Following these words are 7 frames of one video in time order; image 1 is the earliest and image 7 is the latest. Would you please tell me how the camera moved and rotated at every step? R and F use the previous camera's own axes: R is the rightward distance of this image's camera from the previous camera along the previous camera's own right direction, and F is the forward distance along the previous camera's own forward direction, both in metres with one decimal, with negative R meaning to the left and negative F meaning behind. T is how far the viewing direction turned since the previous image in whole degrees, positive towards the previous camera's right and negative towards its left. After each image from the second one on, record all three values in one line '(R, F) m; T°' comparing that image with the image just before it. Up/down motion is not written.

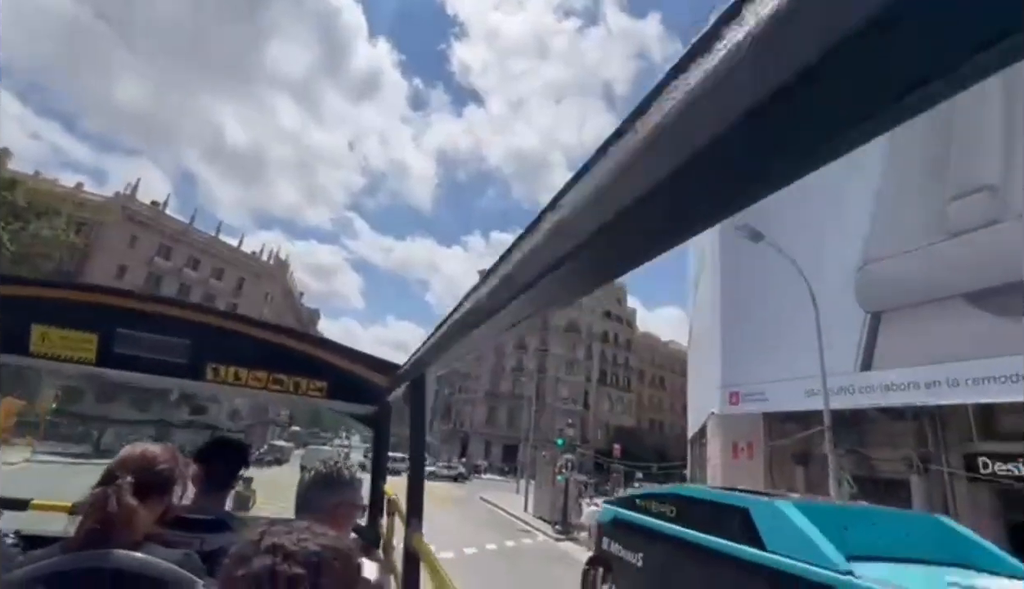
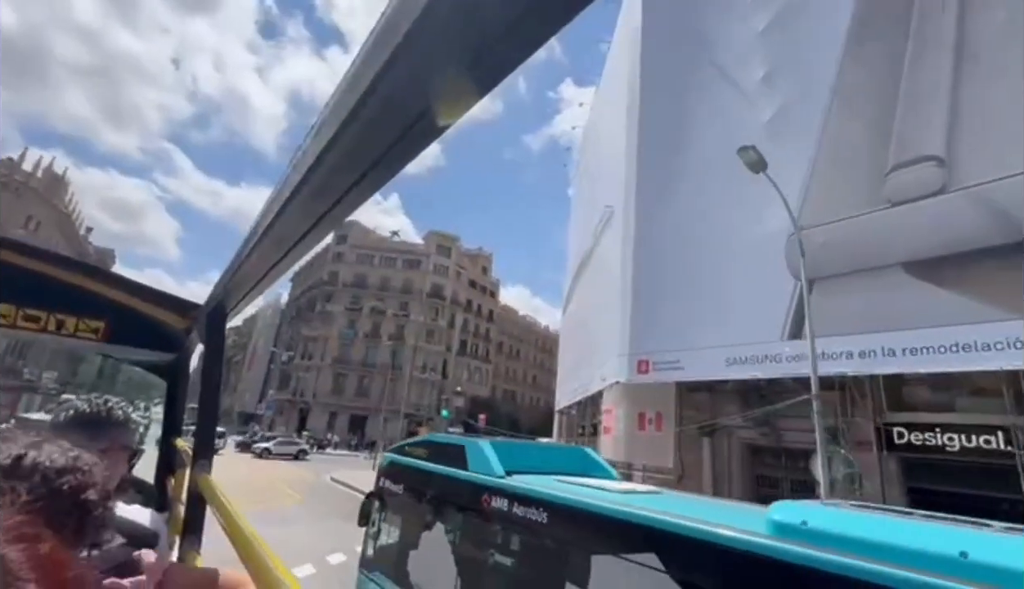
(-0.3, +0.9) m; +18°
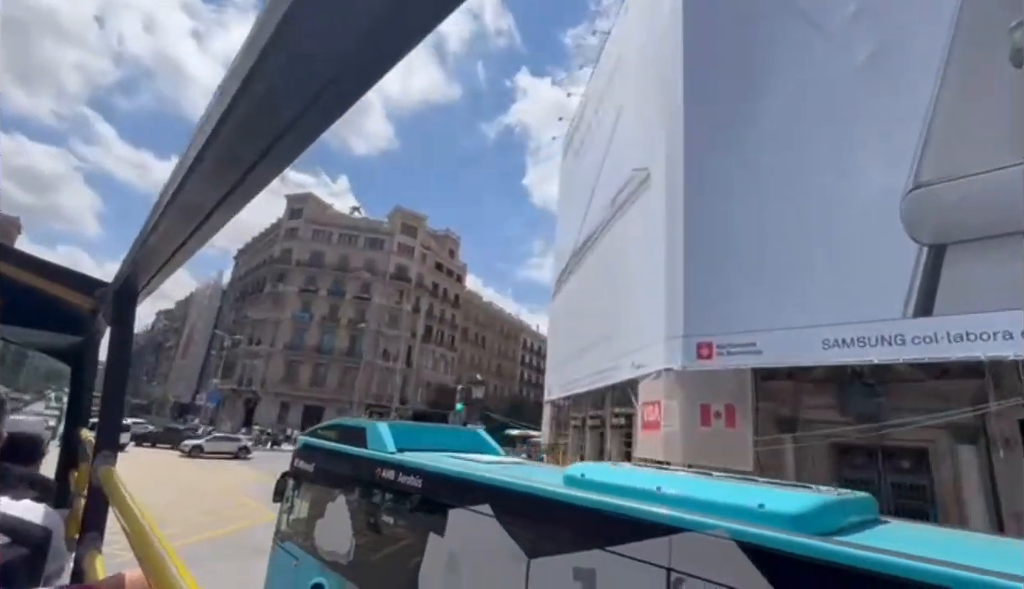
(-0.6, +0.8) m; +6°
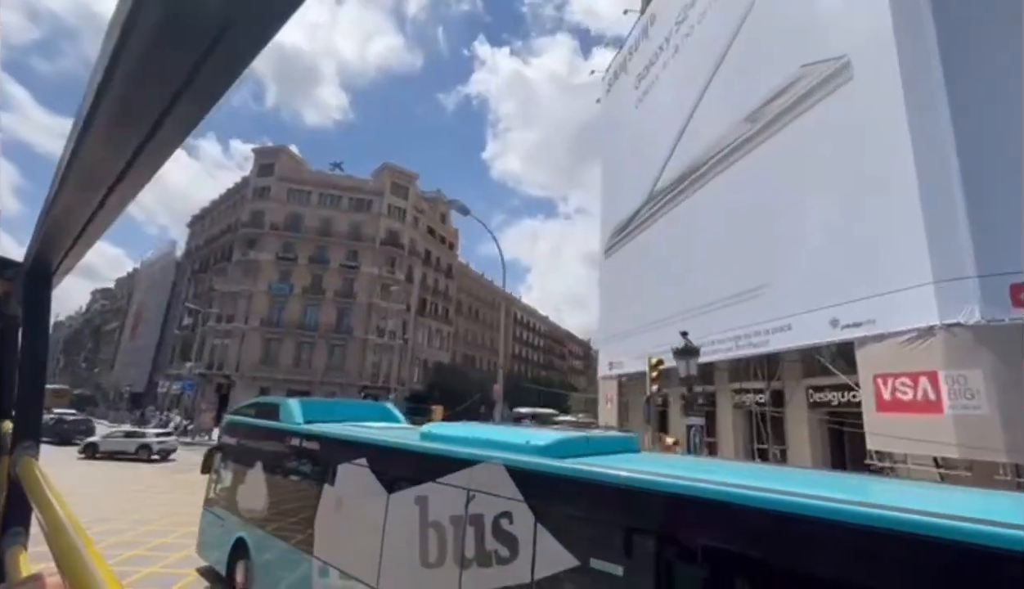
(-1.1, +1.2) m; +4°
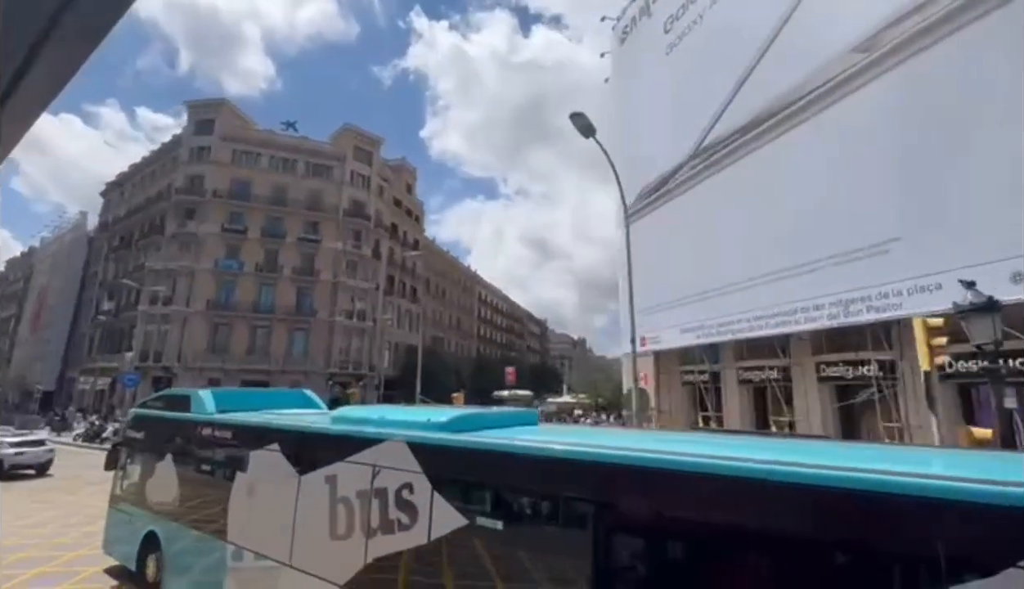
(+0.3, 0.0) m; +3°
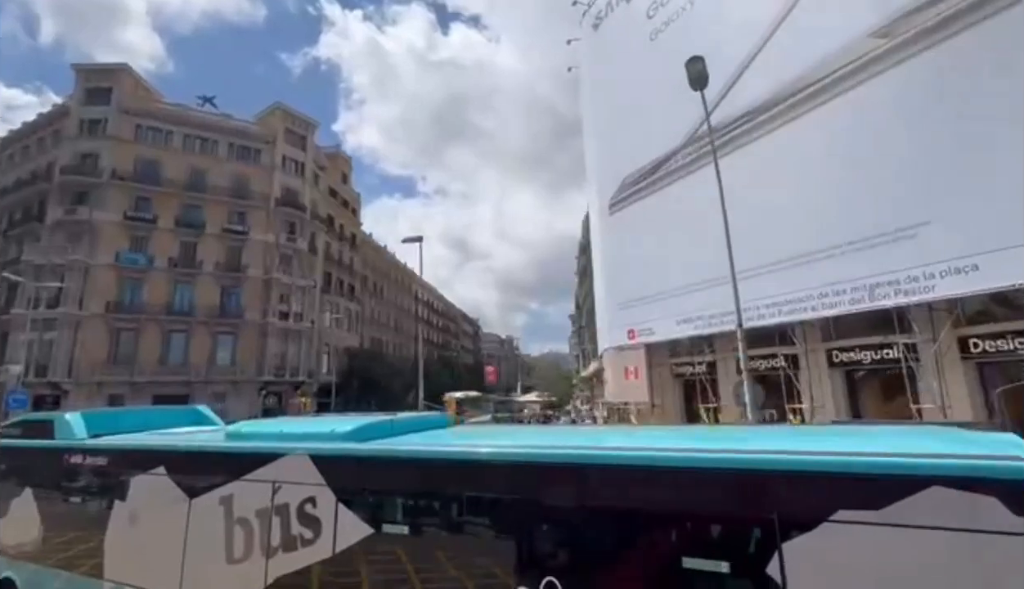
(+0.2, 0.0) m; +6°
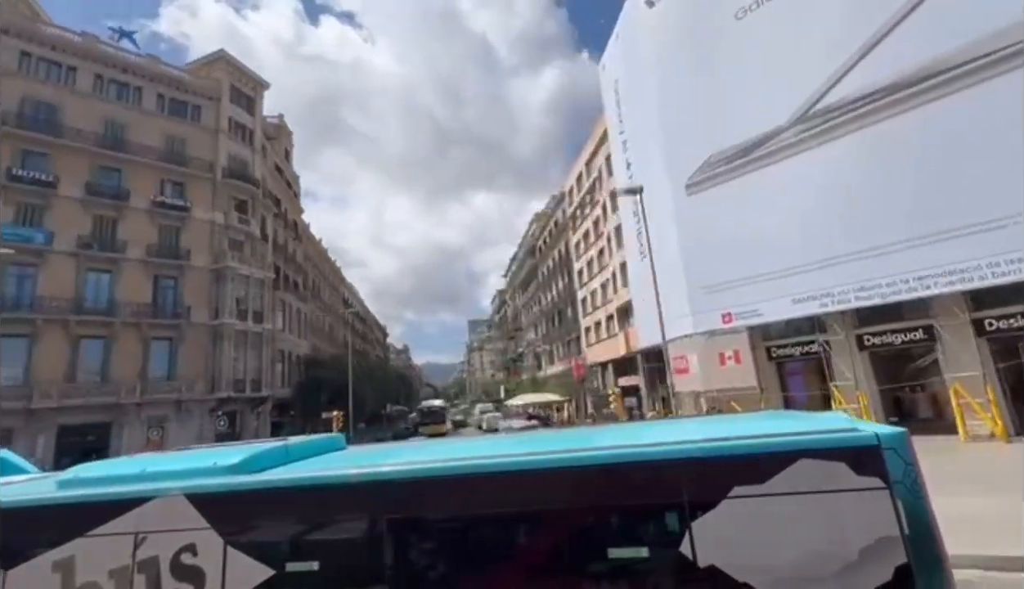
(+0.2, +0.3) m; +4°
